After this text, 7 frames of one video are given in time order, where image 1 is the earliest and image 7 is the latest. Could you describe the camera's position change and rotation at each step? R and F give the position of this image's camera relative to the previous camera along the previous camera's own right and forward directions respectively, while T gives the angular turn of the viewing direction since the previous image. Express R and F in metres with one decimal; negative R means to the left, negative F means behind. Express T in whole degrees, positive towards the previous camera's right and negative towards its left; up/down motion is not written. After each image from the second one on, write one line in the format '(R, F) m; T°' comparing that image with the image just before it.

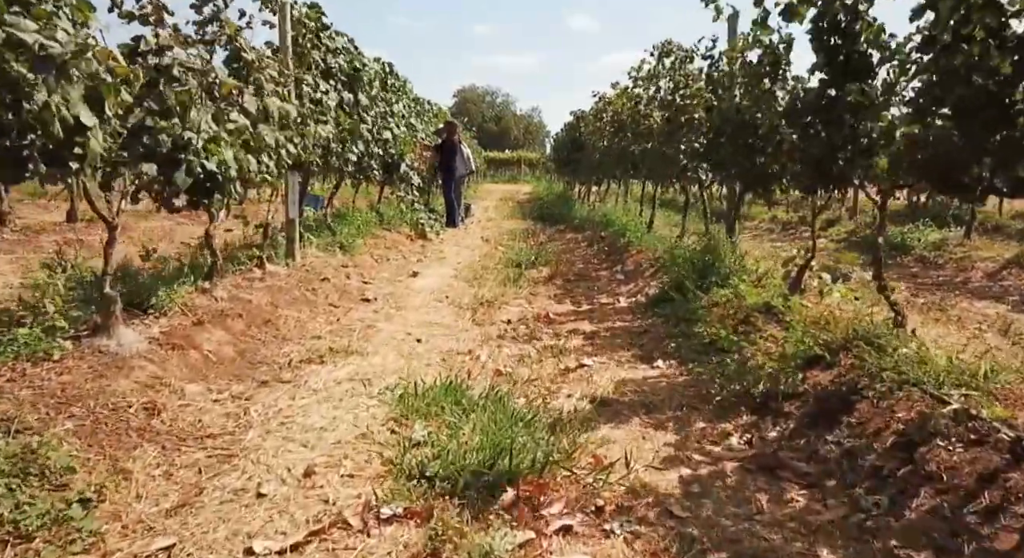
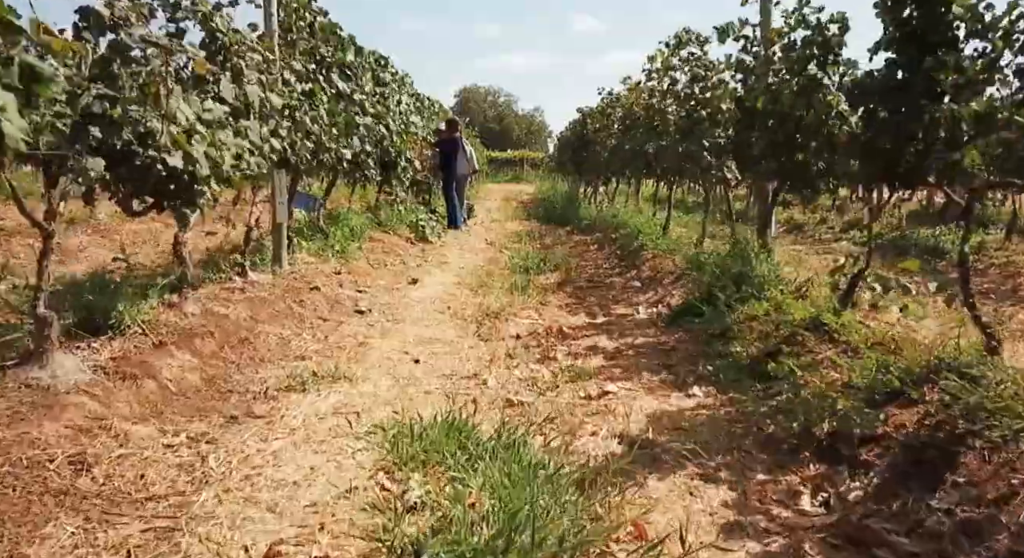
(-0.1, +0.8) m; 0°
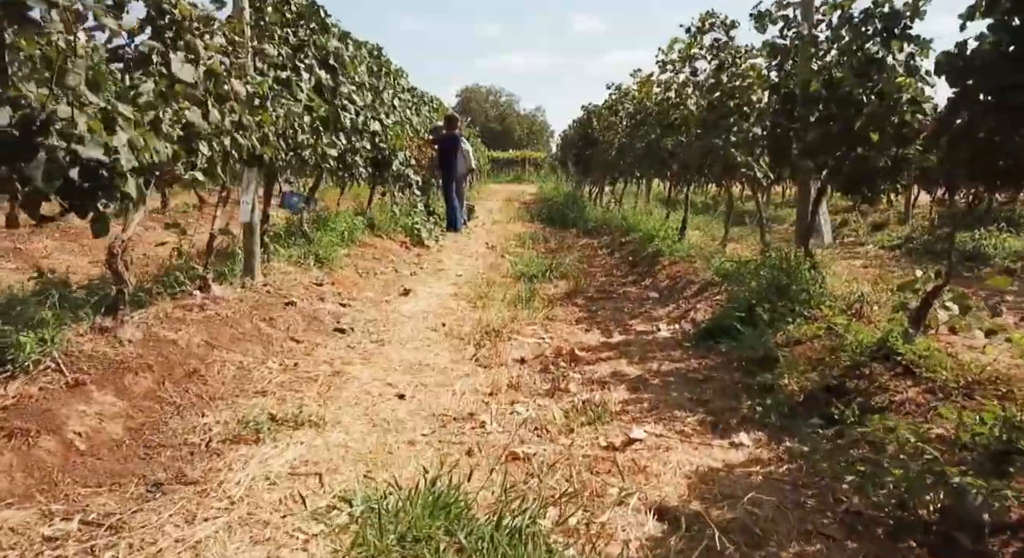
(0.0, +1.0) m; 0°
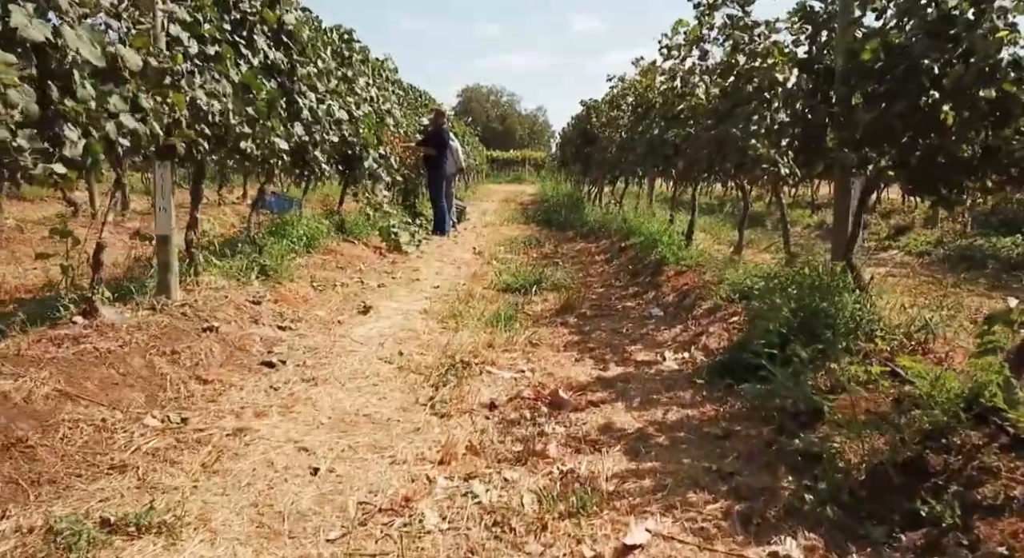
(+0.2, +1.4) m; 0°
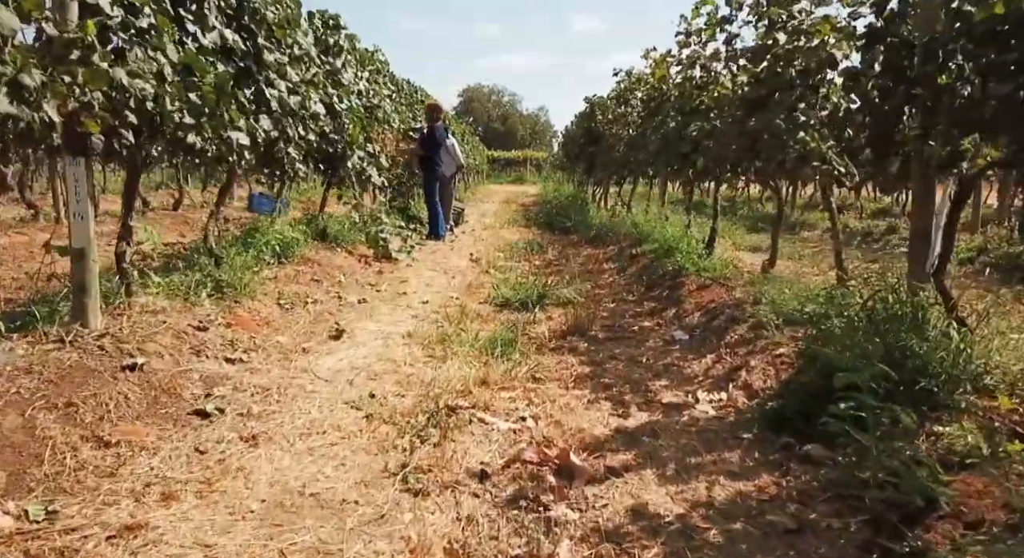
(0.0, +1.2) m; 0°
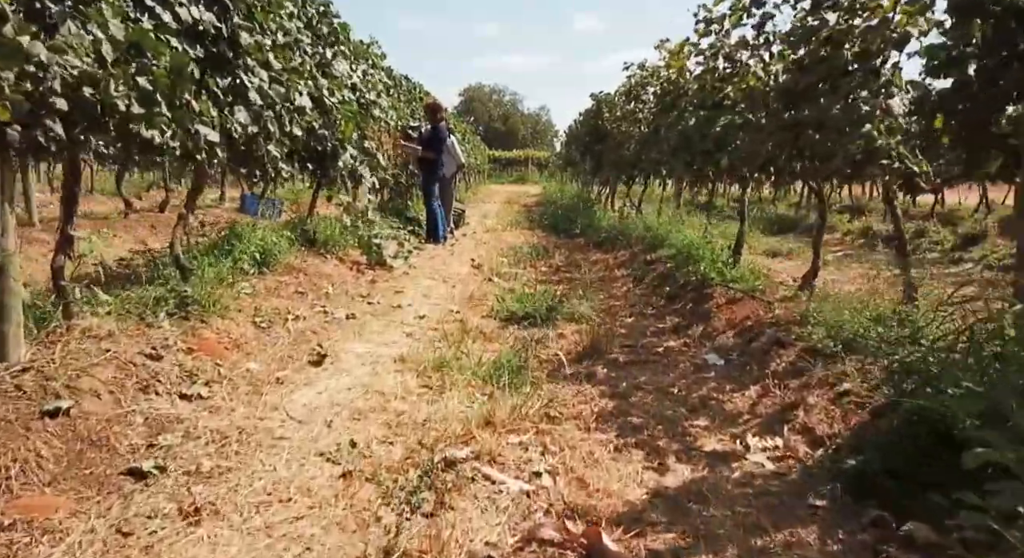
(-0.1, +0.9) m; 0°
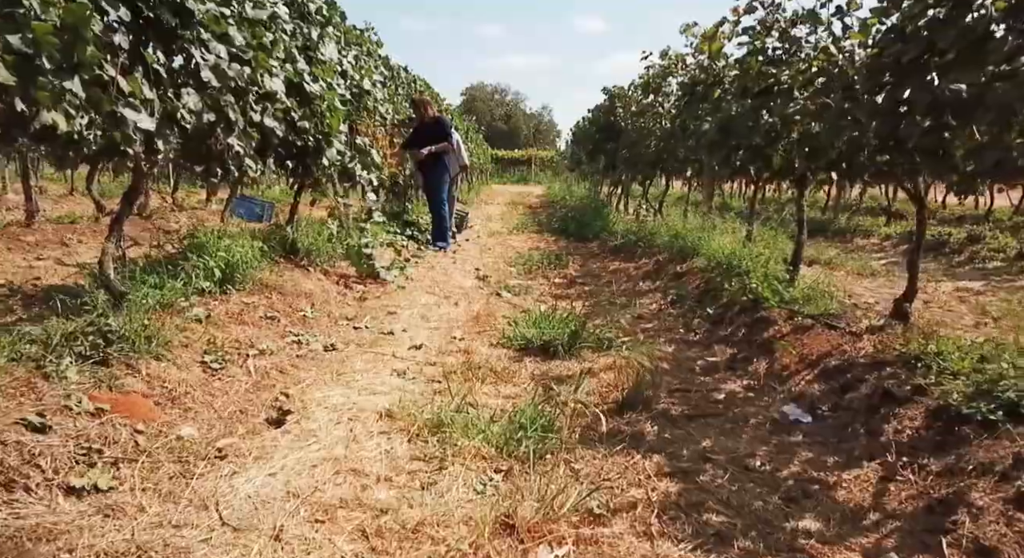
(-0.1, +1.4) m; 0°
